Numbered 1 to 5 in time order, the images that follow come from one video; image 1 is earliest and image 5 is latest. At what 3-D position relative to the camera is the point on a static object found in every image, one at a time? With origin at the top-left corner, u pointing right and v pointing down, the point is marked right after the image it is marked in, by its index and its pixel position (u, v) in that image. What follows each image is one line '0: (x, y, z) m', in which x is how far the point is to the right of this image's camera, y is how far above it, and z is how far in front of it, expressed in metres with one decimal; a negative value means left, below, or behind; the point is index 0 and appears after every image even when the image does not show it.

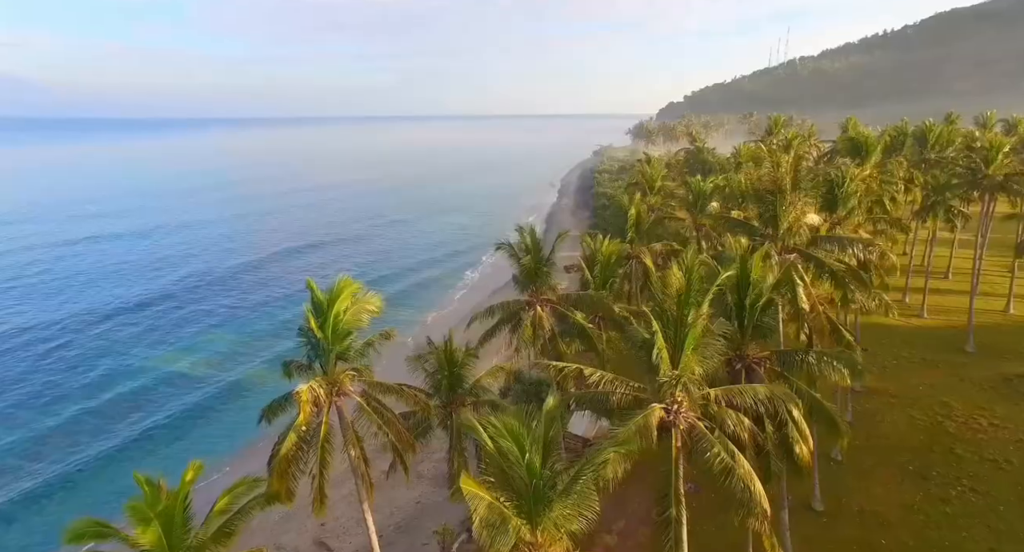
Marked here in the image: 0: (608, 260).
0: (+3.3, +0.5, +19.7) m
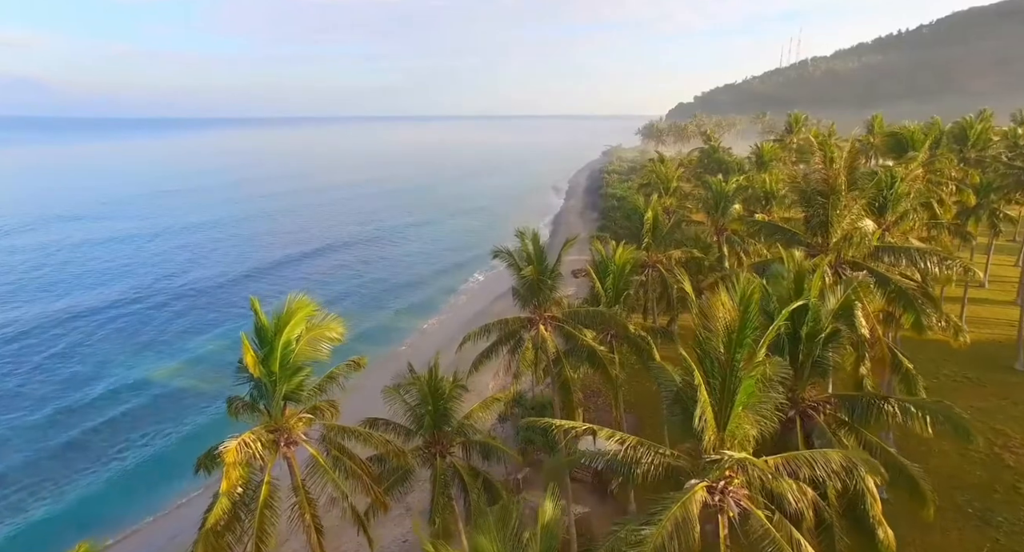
0: (+3.4, +0.2, +17.4) m
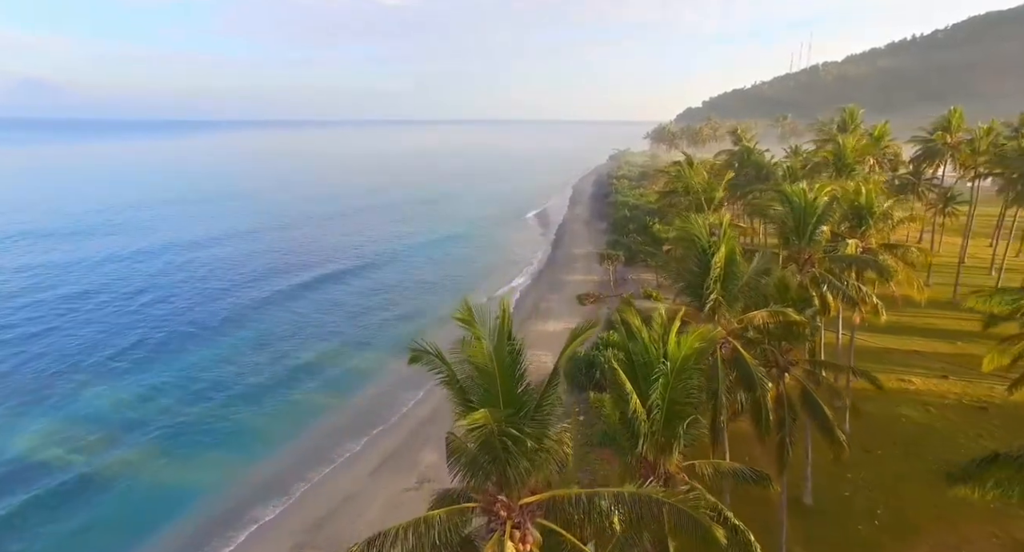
0: (+2.6, -1.4, +8.8) m
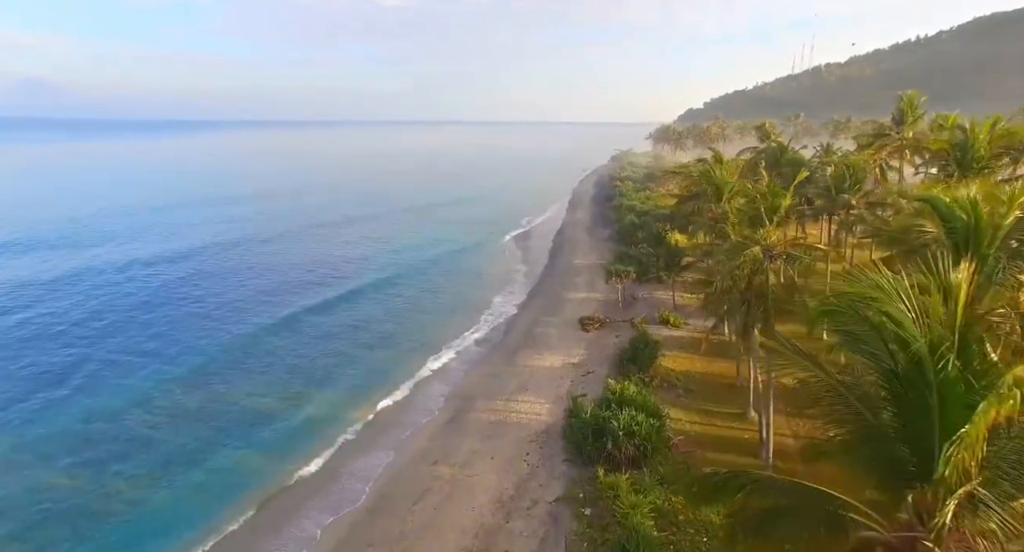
0: (+2.0, -2.5, +2.0) m
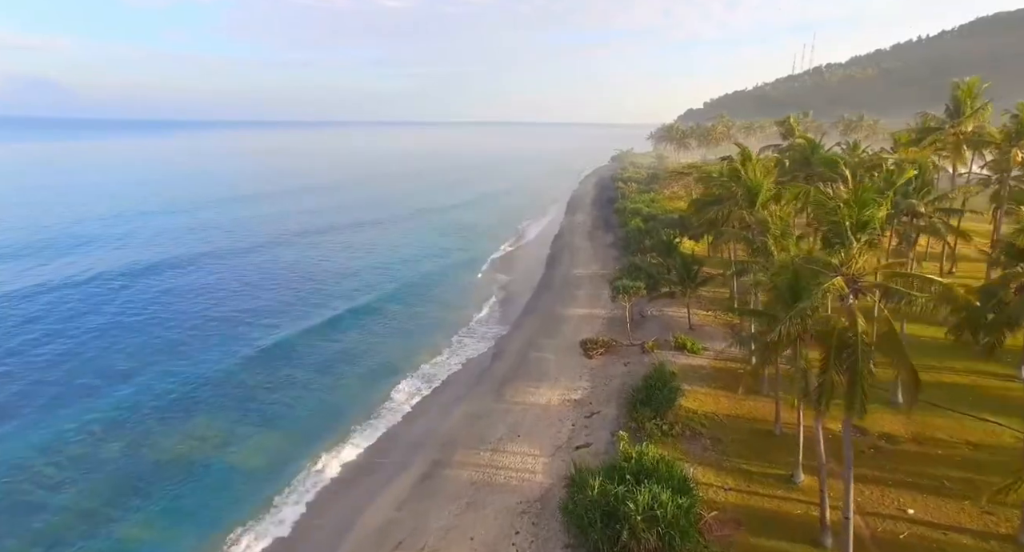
0: (+1.6, -3.4, -2.9) m
